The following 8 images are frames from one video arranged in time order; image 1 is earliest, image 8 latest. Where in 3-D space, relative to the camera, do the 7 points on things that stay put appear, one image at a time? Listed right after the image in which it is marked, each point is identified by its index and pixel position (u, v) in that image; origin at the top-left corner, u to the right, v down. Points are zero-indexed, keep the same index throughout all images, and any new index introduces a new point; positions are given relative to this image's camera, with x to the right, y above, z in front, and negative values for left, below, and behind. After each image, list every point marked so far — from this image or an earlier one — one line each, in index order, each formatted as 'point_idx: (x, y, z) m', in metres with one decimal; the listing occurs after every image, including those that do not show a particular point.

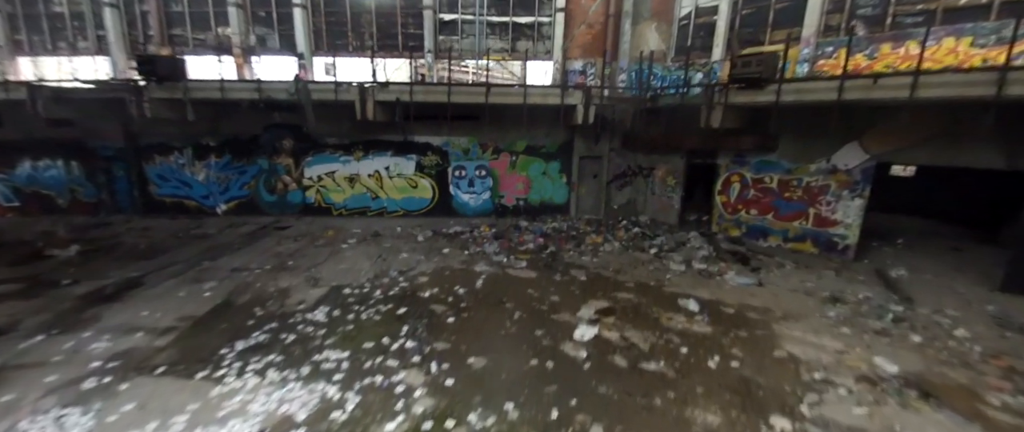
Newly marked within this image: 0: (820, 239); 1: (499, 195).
0: (+5.5, -0.4, +7.2) m
1: (-0.3, +0.5, +9.9) m
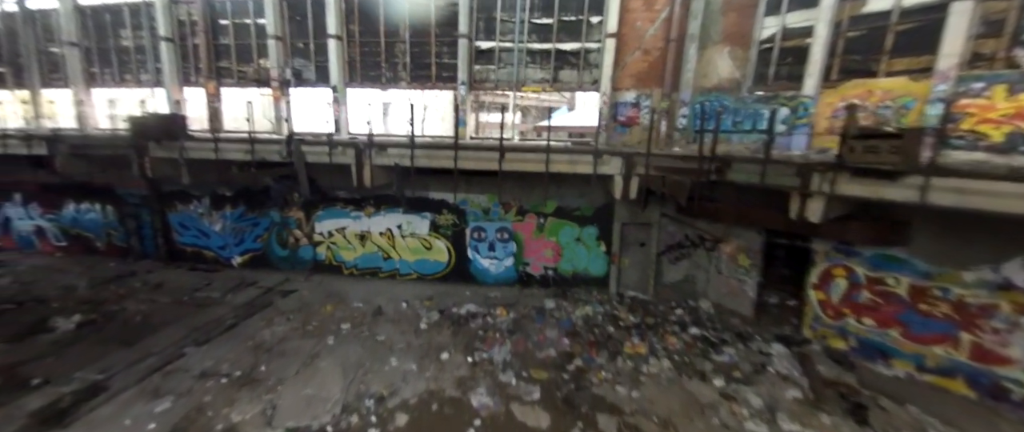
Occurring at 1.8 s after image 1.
0: (+5.7, -2.0, +4.8) m
1: (+0.3, -1.0, +8.3) m
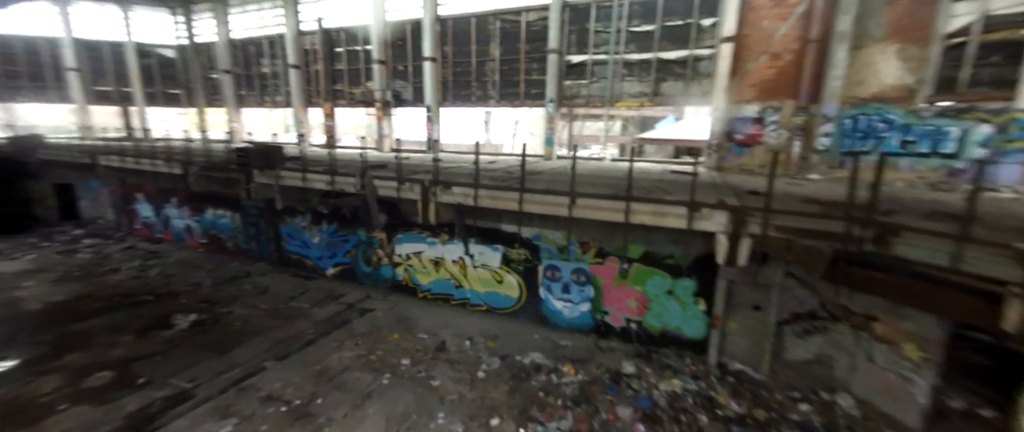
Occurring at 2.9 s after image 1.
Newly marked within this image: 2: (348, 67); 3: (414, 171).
0: (+6.0, -3.0, +2.5) m
1: (+1.6, -1.7, +7.2) m
2: (-5.9, +5.3, +14.1) m
3: (-1.8, +0.8, +7.1) m
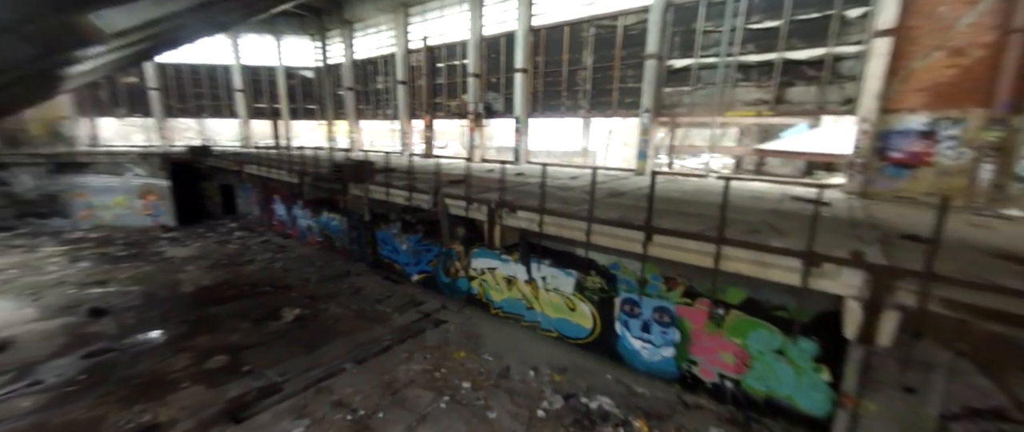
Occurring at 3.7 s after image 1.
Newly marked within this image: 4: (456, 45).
0: (+5.7, -3.6, +0.5) m
1: (+2.7, -2.2, +6.2) m
2: (-2.4, +5.0, +14.7) m
3: (-0.5, +0.5, +7.0) m
4: (-2.0, +6.0, +14.1) m
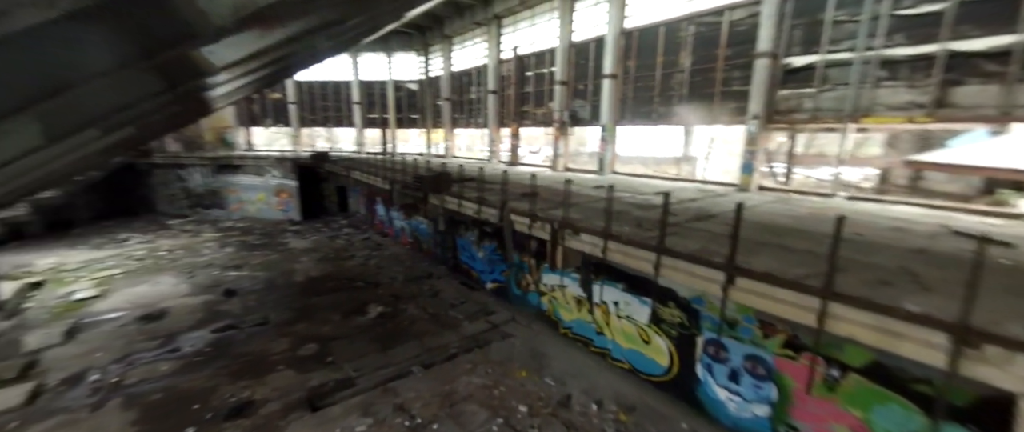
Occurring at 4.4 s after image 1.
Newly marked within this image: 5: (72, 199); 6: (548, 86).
0: (+5.0, -4.1, -1.1) m
1: (+3.5, -2.7, +5.1) m
2: (+0.8, +4.7, +14.6) m
3: (+0.7, +0.2, +6.6) m
4: (+1.2, +5.7, +13.9) m
5: (-17.3, +0.6, +15.6) m
6: (+1.3, +4.6, +14.1) m
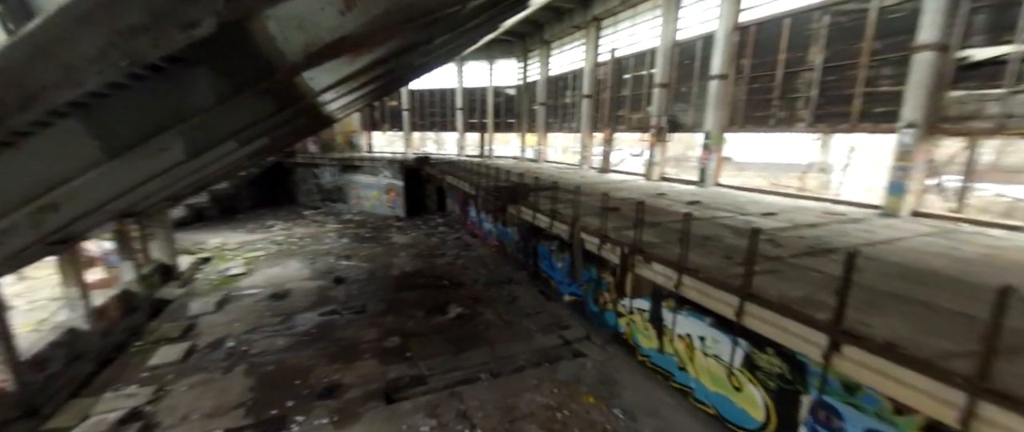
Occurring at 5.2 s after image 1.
0: (+3.8, -4.5, -2.5) m
1: (+4.0, -3.1, +3.9) m
2: (+4.2, +4.3, +13.8) m
3: (+1.8, -0.1, +6.1) m
4: (+4.4, +5.3, +13.0) m
5: (-13.4, +1.2, +19.3) m
6: (+4.5, +4.2, +13.2) m
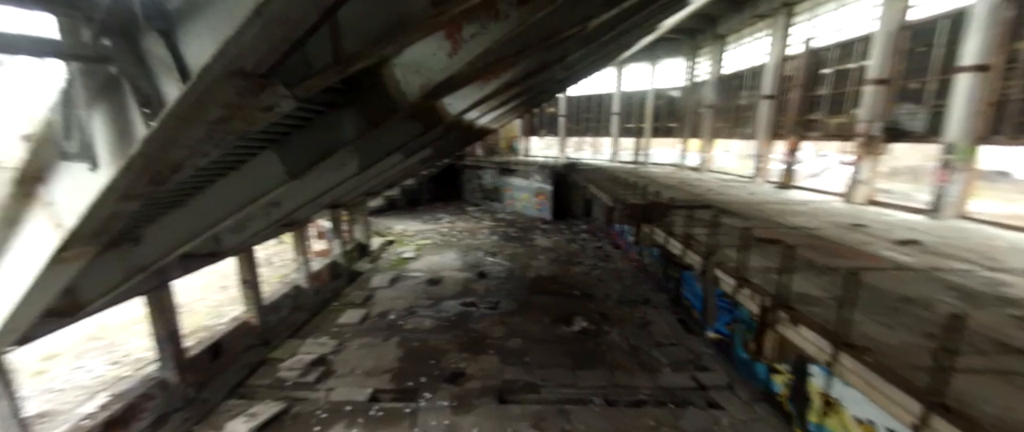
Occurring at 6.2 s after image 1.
0: (+1.4, -5.1, -3.6) m
1: (+4.2, -3.7, +2.1) m
2: (+8.9, +3.5, +10.9) m
3: (+3.4, -0.6, +4.8) m
4: (+8.9, +4.5, +10.1) m
5: (-5.2, +1.8, +23.0) m
6: (+8.9, +3.4, +10.2) m
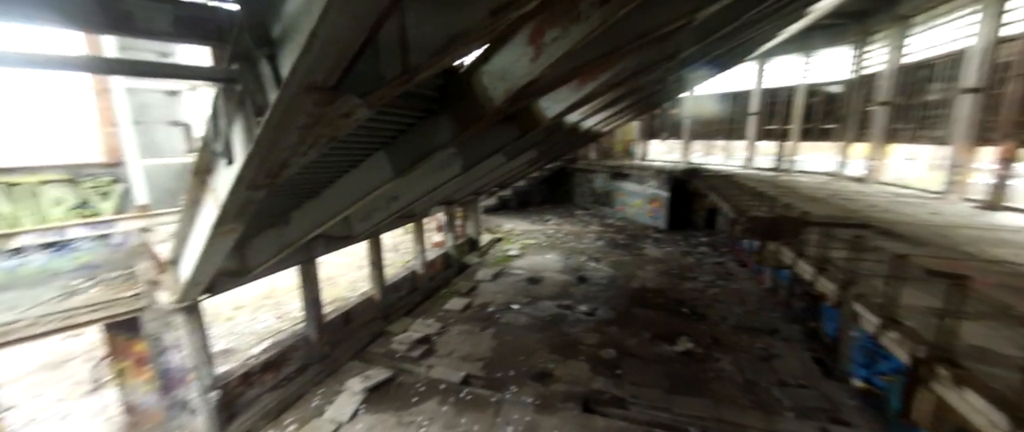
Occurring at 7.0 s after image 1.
0: (-0.5, -5.0, -3.8) m
1: (+3.9, -4.0, +0.8) m
2: (+11.5, +2.8, +7.9) m
3: (+4.1, -0.9, +3.7) m
4: (+11.3, +3.8, +7.1) m
5: (+1.5, +1.8, +23.6) m
6: (+11.3, +2.7, +7.2) m
